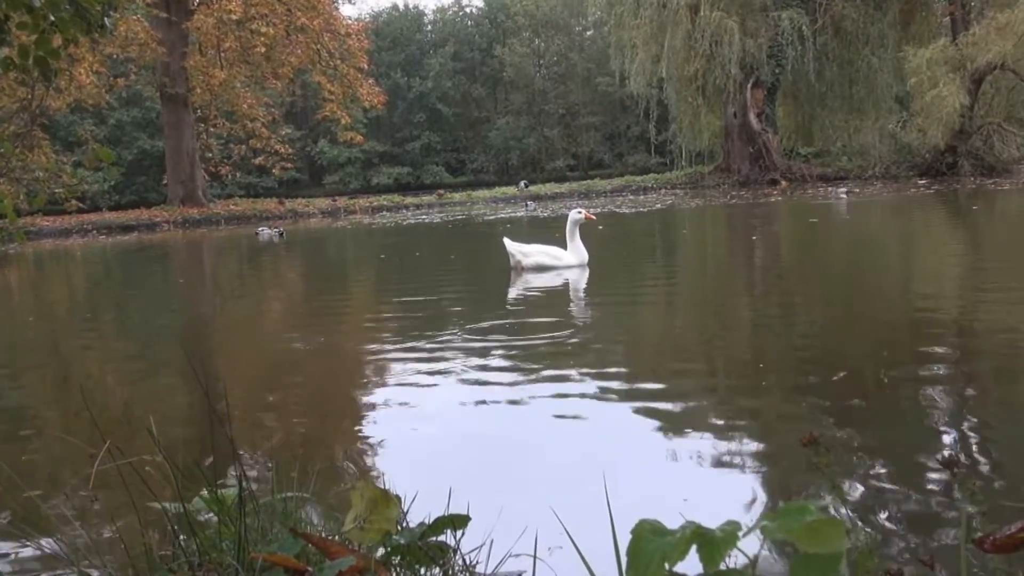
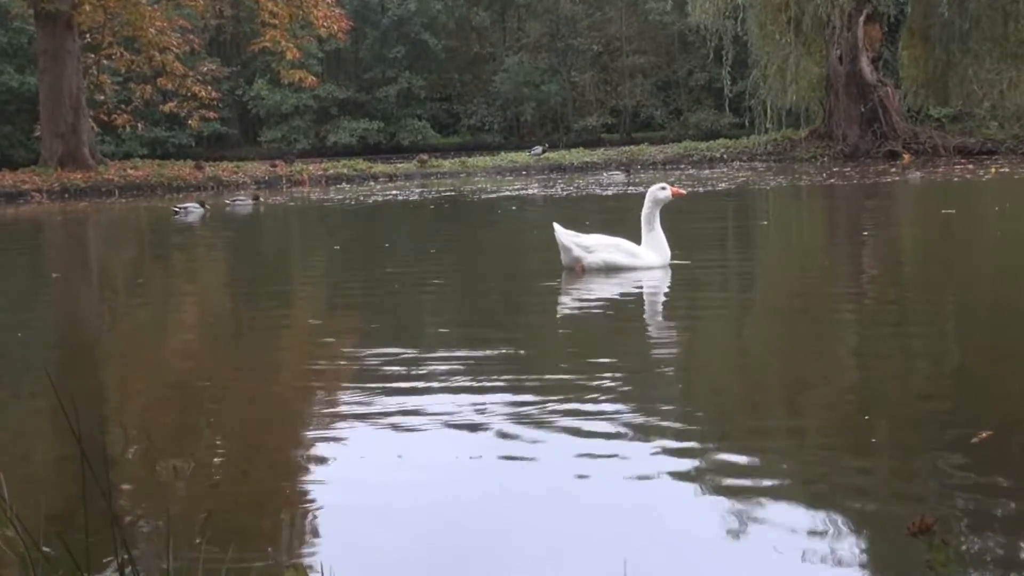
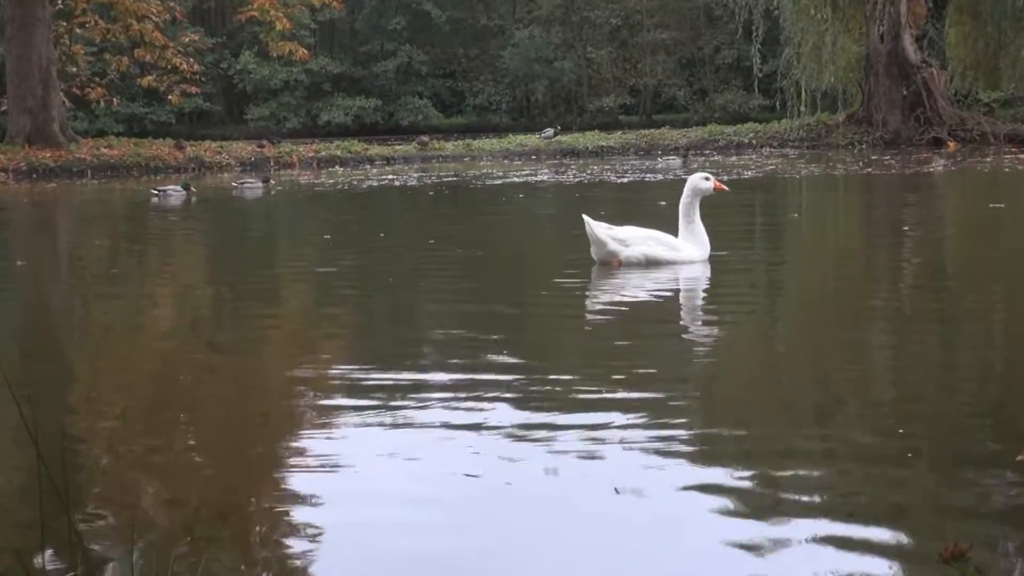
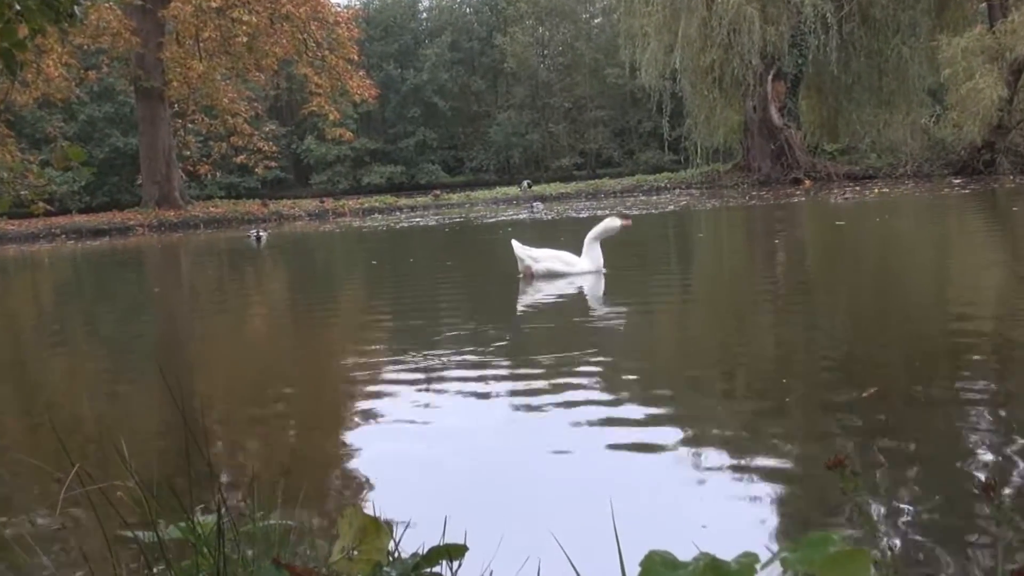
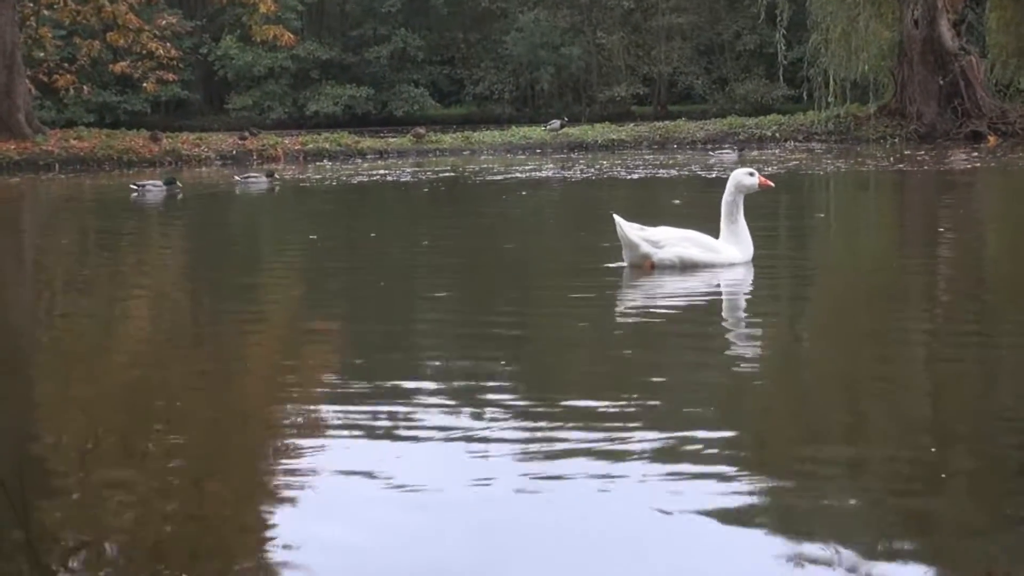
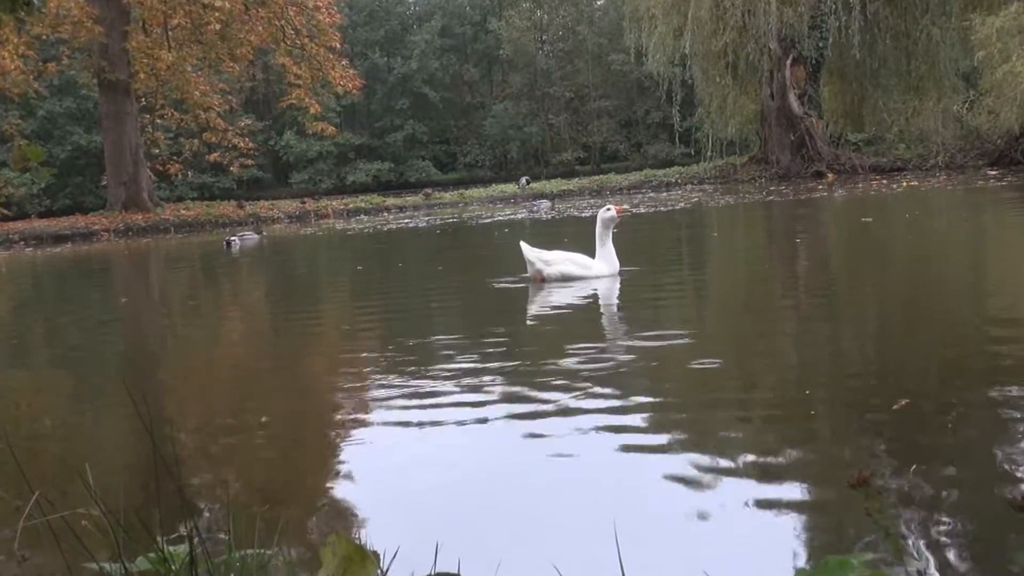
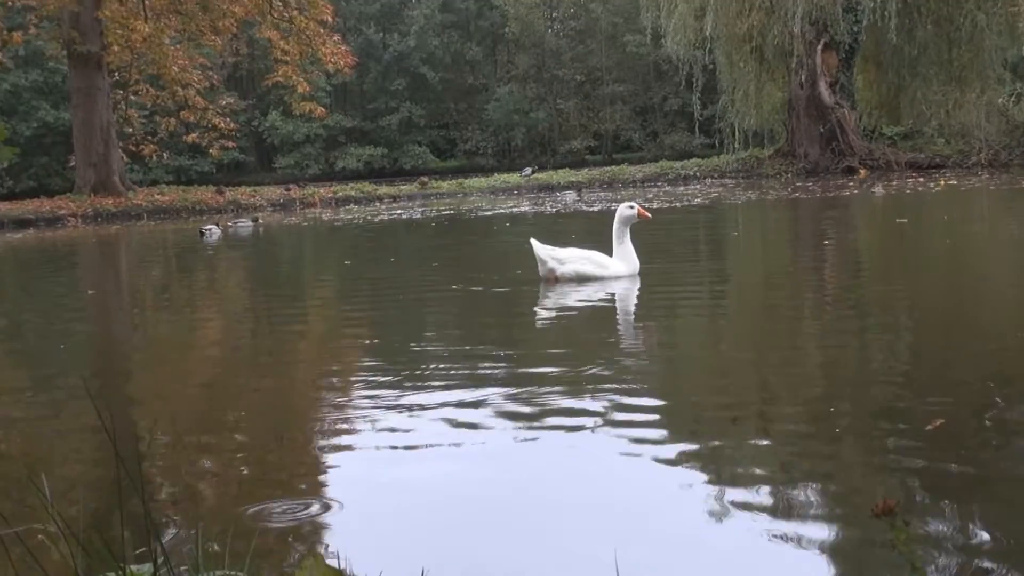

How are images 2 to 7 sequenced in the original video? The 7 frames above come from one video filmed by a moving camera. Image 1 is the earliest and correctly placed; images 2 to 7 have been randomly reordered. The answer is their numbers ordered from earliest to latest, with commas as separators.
4, 6, 7, 2, 3, 5
